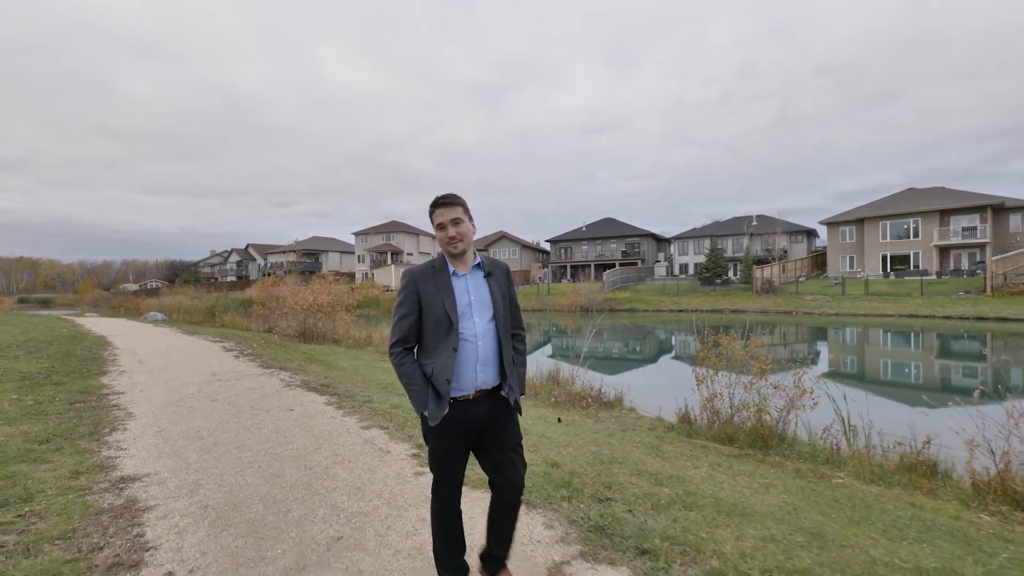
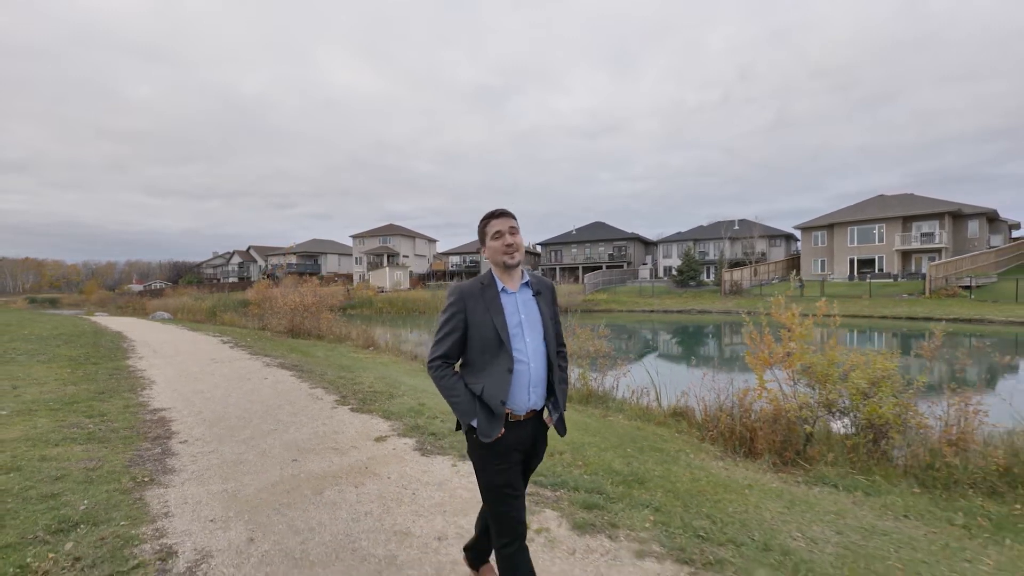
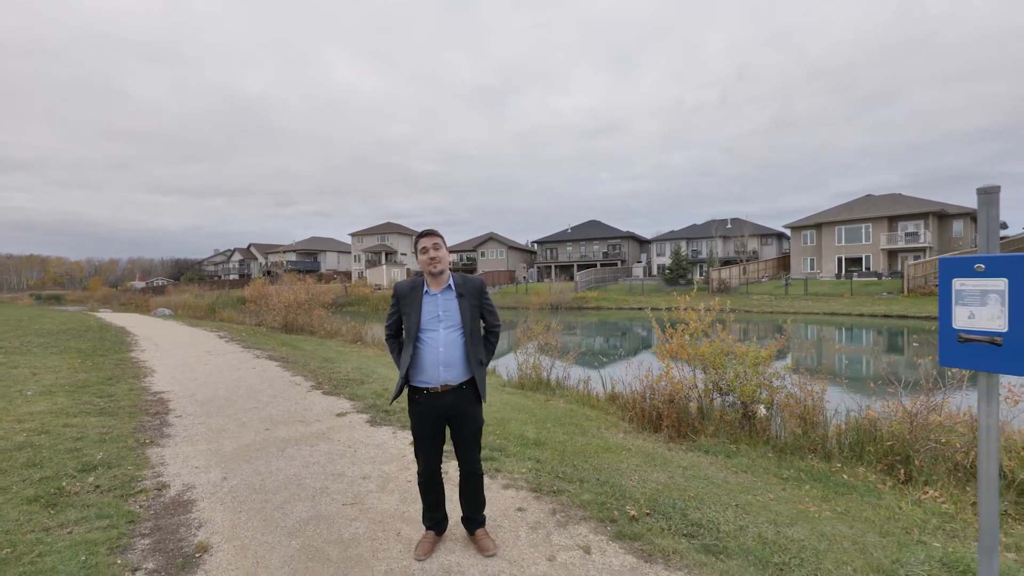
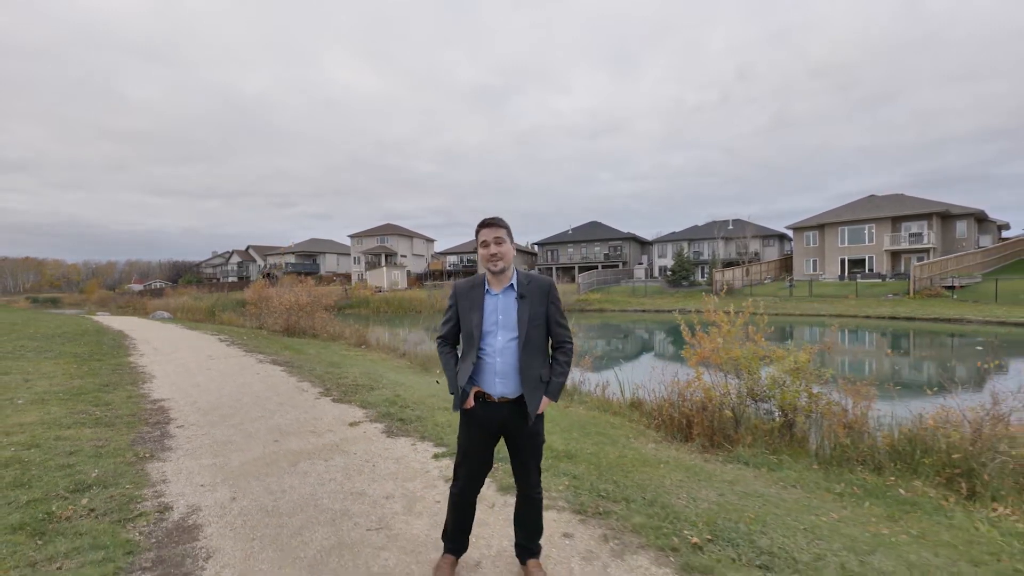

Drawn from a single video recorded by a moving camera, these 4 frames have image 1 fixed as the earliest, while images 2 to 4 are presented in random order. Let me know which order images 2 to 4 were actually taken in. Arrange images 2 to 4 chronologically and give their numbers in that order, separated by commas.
2, 4, 3
